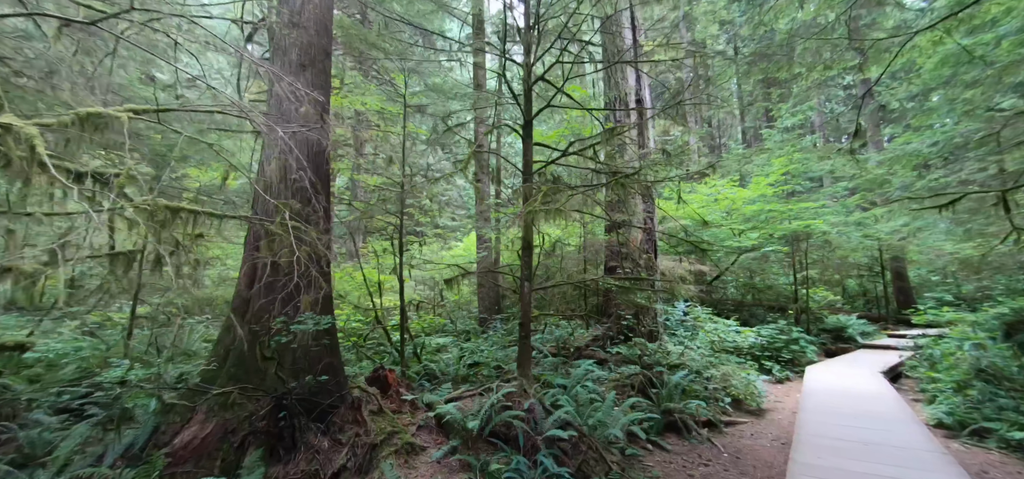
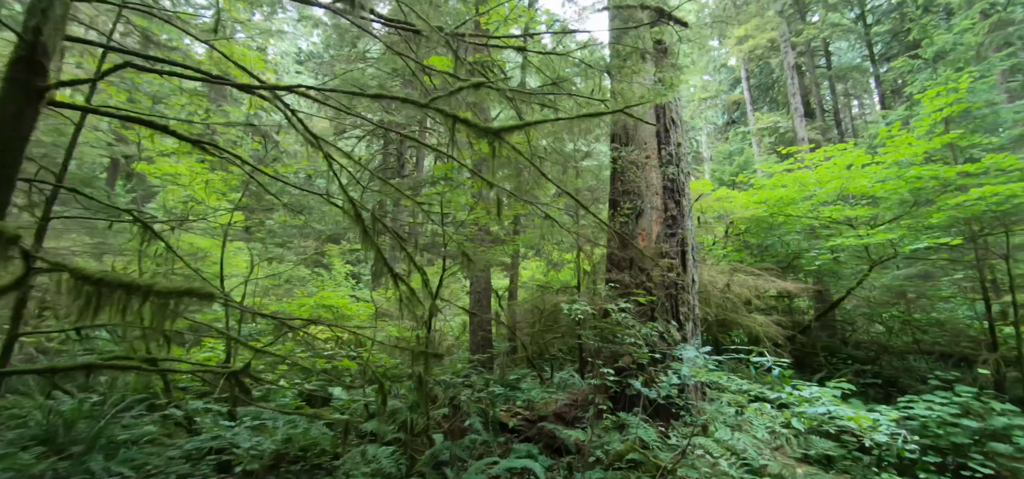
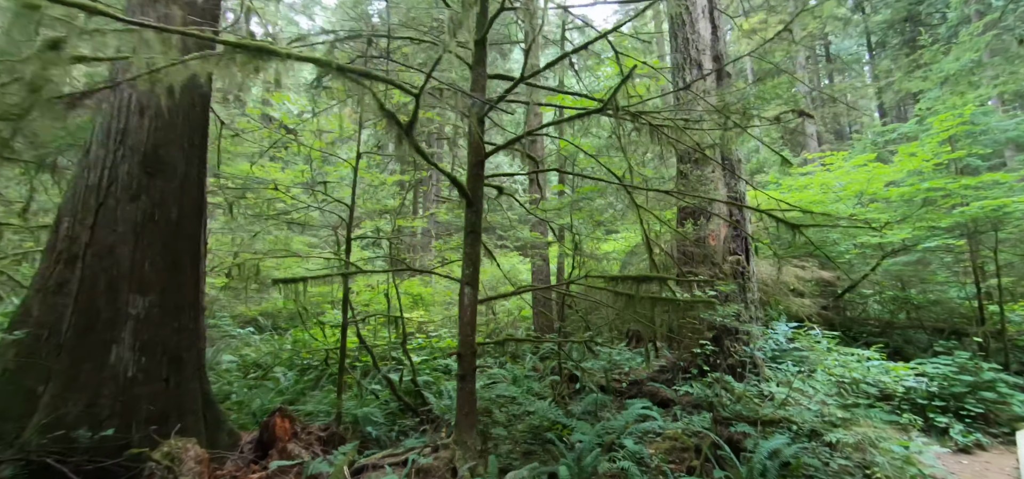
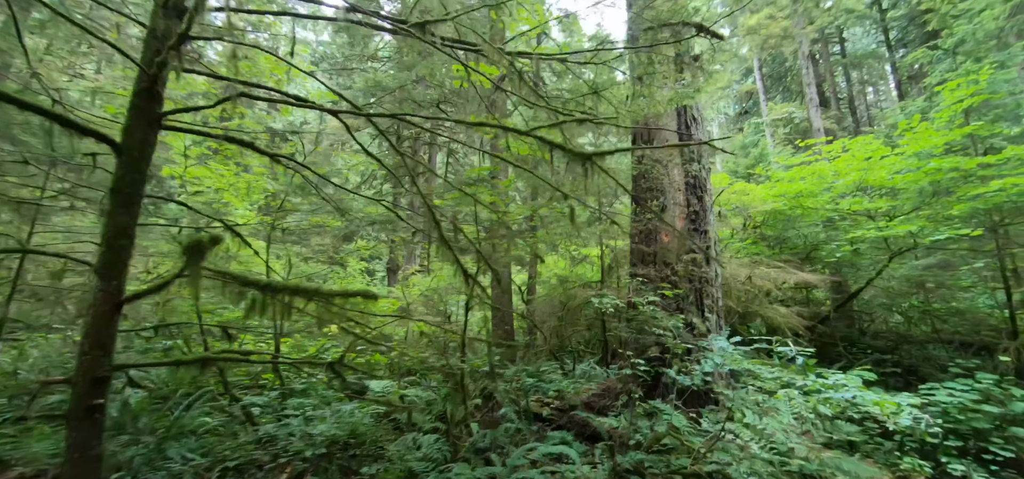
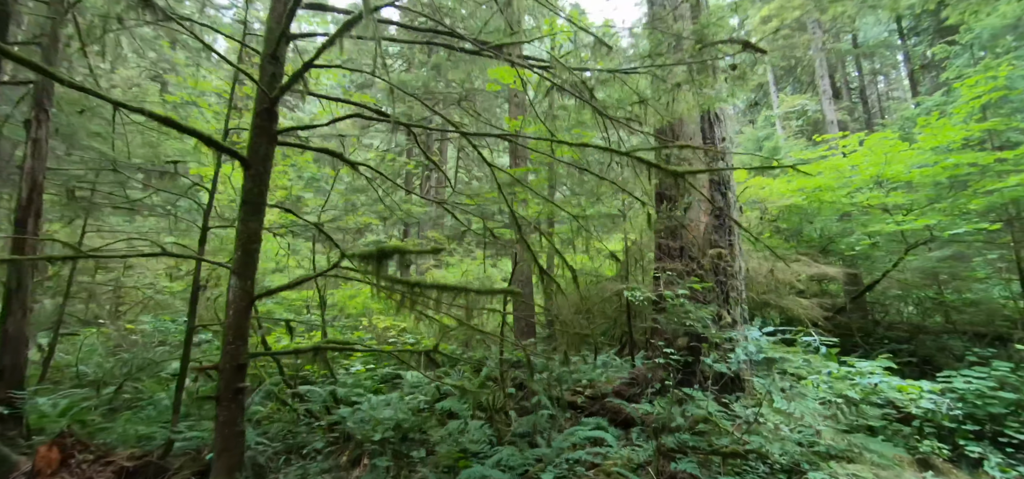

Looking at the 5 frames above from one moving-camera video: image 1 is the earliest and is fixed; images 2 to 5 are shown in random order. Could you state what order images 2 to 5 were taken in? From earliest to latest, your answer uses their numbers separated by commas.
3, 5, 4, 2
